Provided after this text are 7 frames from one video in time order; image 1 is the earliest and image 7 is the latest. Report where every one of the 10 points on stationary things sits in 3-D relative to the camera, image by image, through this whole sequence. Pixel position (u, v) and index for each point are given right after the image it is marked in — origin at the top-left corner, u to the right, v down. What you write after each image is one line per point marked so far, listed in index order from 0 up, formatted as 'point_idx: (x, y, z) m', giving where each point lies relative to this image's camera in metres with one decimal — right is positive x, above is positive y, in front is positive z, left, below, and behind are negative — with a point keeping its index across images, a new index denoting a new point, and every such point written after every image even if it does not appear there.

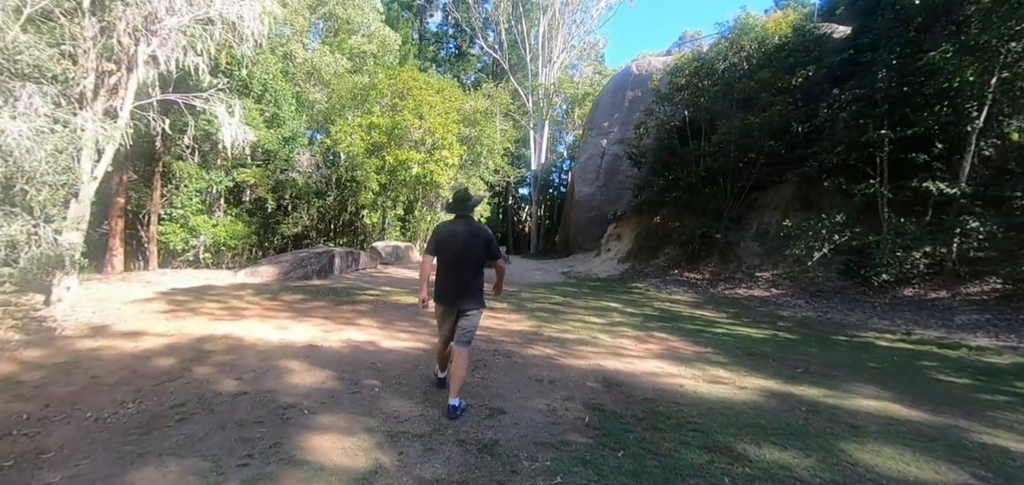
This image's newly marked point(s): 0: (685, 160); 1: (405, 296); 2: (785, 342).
0: (+4.4, +2.1, +11.4) m
1: (-1.8, -0.9, +7.7) m
2: (+3.4, -1.3, +5.8) m
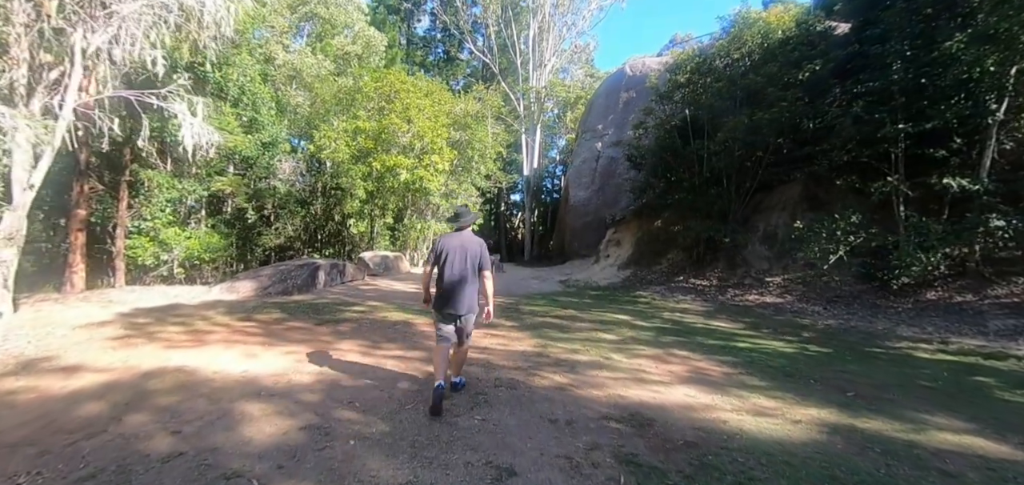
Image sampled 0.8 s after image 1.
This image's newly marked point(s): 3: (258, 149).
0: (+4.2, +1.9, +10.9) m
1: (-1.8, -1.1, +7.0) m
2: (+3.5, -1.3, +5.2) m
3: (-6.5, +2.4, +11.7) m
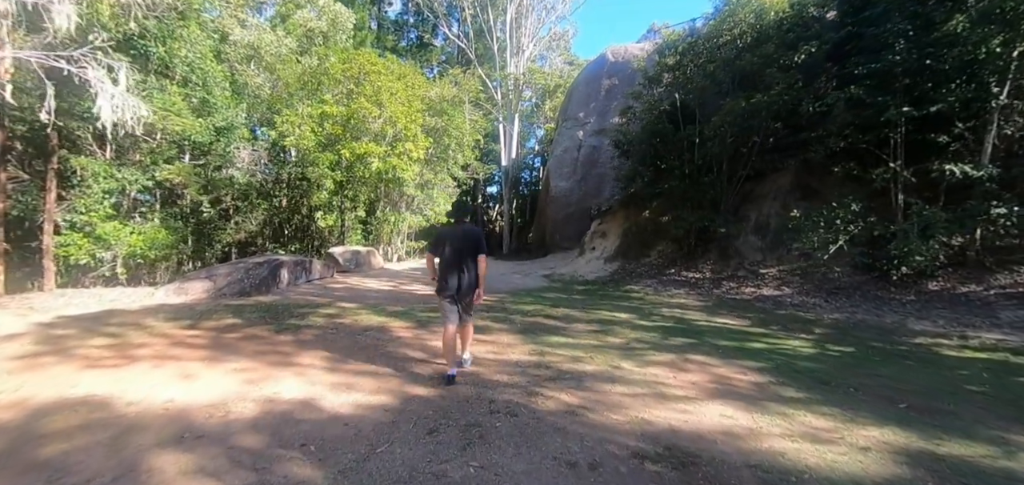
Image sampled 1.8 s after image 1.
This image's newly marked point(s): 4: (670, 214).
0: (+3.8, +2.2, +10.4) m
1: (-2.0, -1.0, +6.2) m
2: (+3.4, -1.2, +4.7) m
3: (-7.0, +2.5, +10.6) m
4: (+3.6, +0.7, +10.6) m
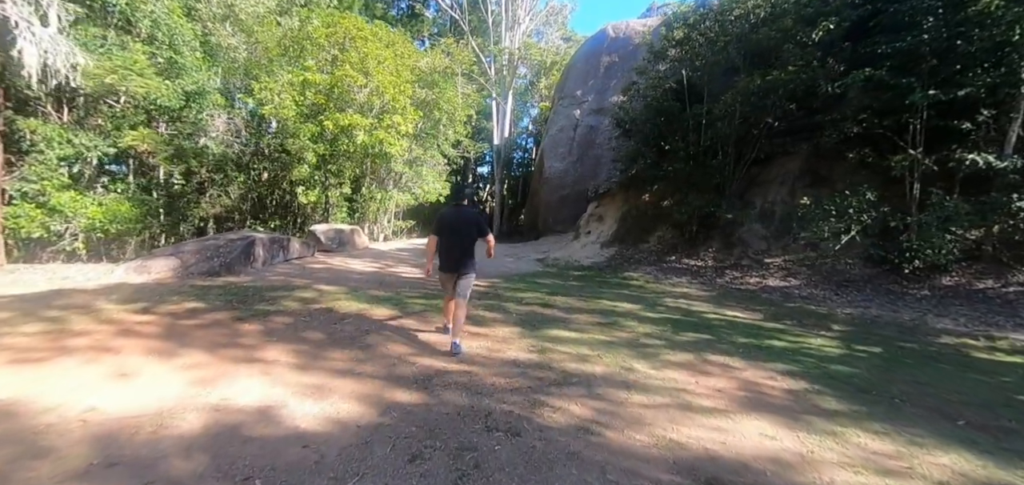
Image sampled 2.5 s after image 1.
0: (+3.7, +2.5, +9.8) m
1: (-2.1, -0.7, +5.6) m
2: (+3.3, -1.1, +4.2) m
3: (-7.1, +3.0, +9.7) m
4: (+3.5, +1.0, +10.1) m
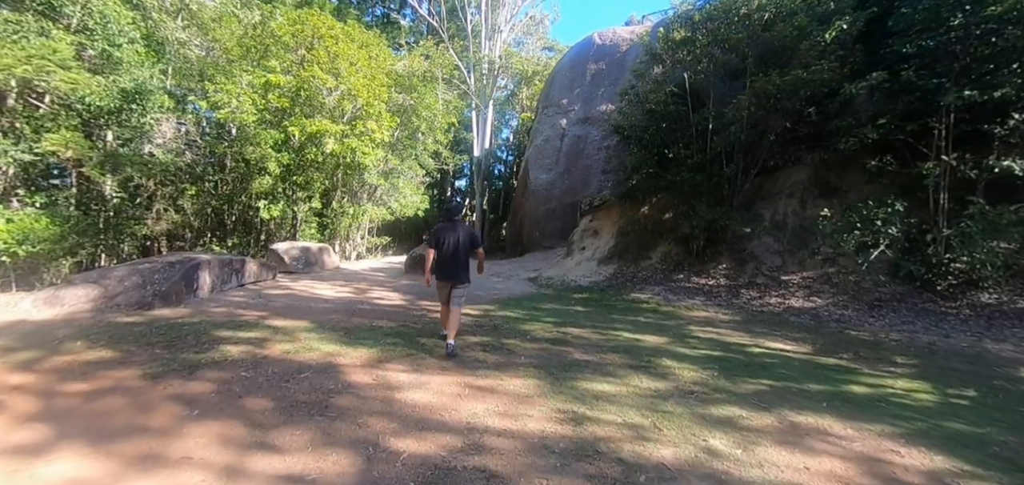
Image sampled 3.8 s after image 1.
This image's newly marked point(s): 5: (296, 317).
0: (+3.5, +2.1, +9.1) m
1: (-2.0, -0.9, +4.5) m
2: (+3.5, -1.2, +3.3) m
3: (-7.3, +2.6, +8.4) m
4: (+3.3, +0.6, +9.2) m
5: (-2.6, -0.9, +5.6) m
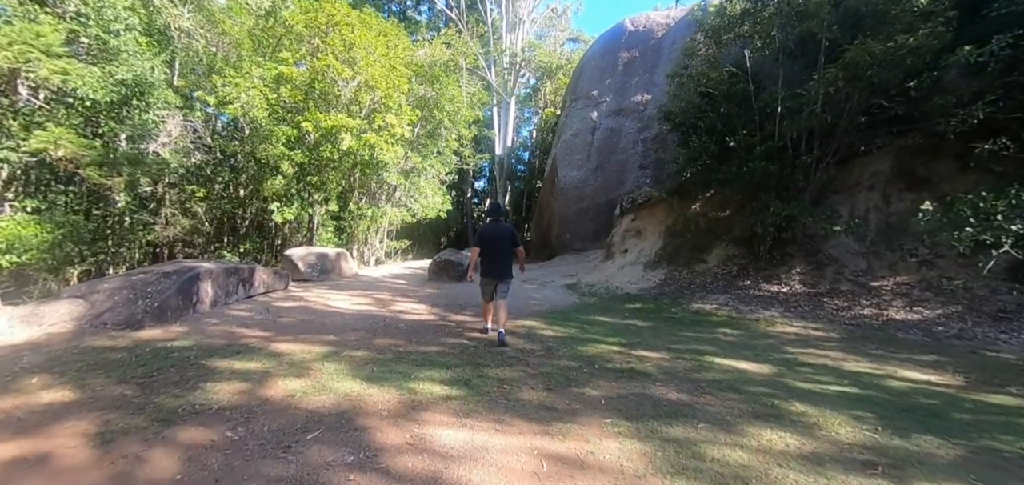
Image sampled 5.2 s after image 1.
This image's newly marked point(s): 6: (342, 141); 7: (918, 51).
0: (+4.1, +2.1, +7.9) m
1: (-1.5, -1.0, +3.5) m
2: (+3.9, -1.2, +2.2) m
3: (-6.6, +2.5, +7.6) m
4: (+4.0, +0.6, +8.1) m
5: (-2.1, -1.0, +4.7) m
6: (-3.6, +2.1, +9.6) m
7: (+5.3, +2.5, +6.2) m
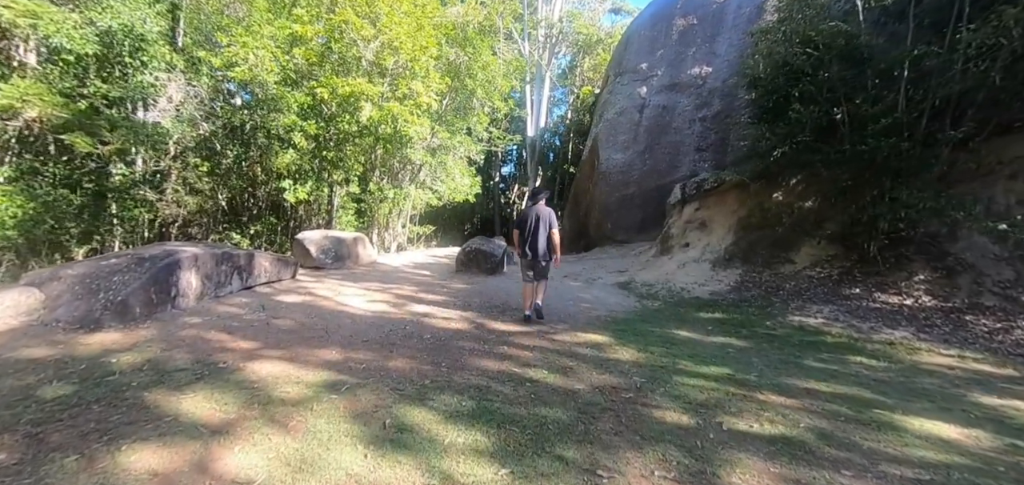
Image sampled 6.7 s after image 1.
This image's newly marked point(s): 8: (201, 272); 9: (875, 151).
0: (+4.8, +2.1, +6.4) m
1: (-1.1, -0.9, +2.3) m
2: (+4.3, -1.3, +0.7) m
3: (-5.9, +2.8, +6.6) m
4: (+4.7, +0.7, +6.6) m
5: (-1.6, -0.8, +3.5) m
6: (-2.8, +2.4, +8.4) m
7: (+6.0, +2.5, +4.6) m
8: (-3.5, -0.3, +5.2) m
9: (+4.6, +1.2, +6.1) m
